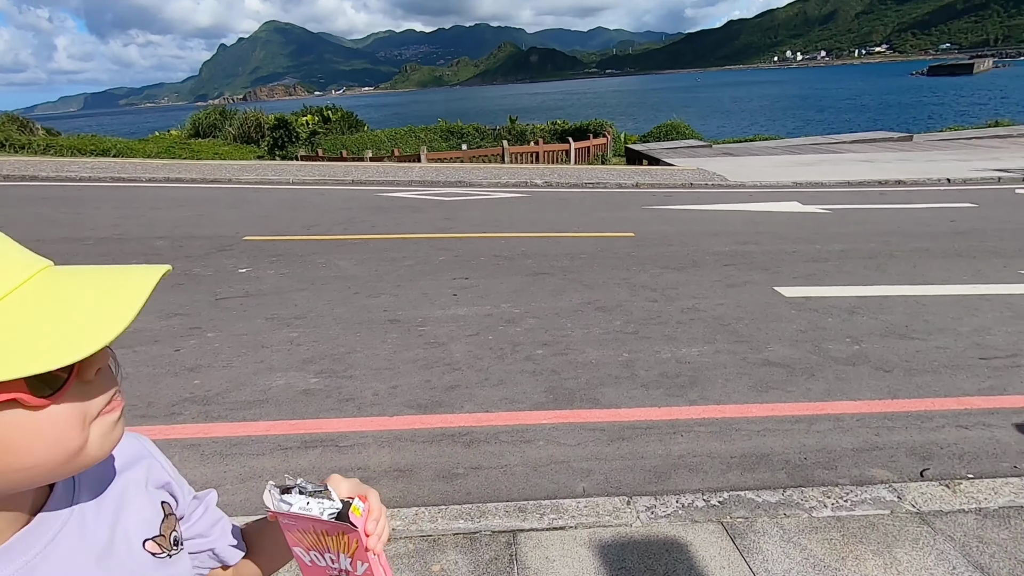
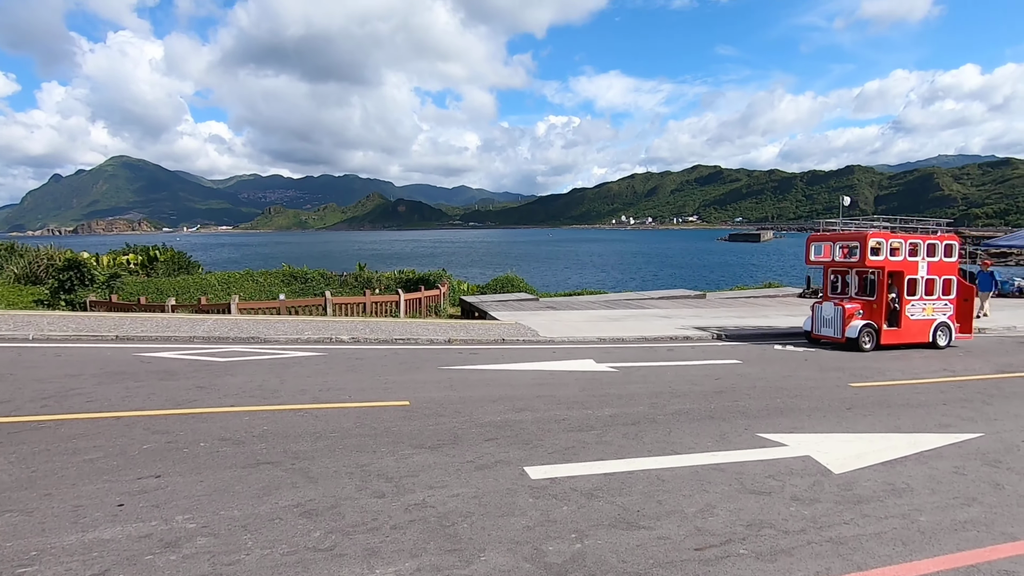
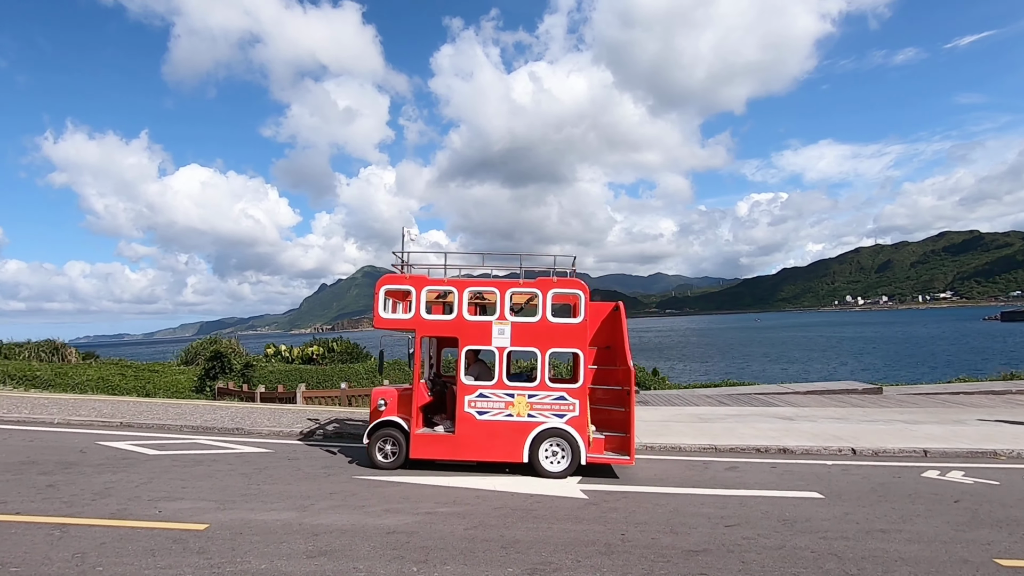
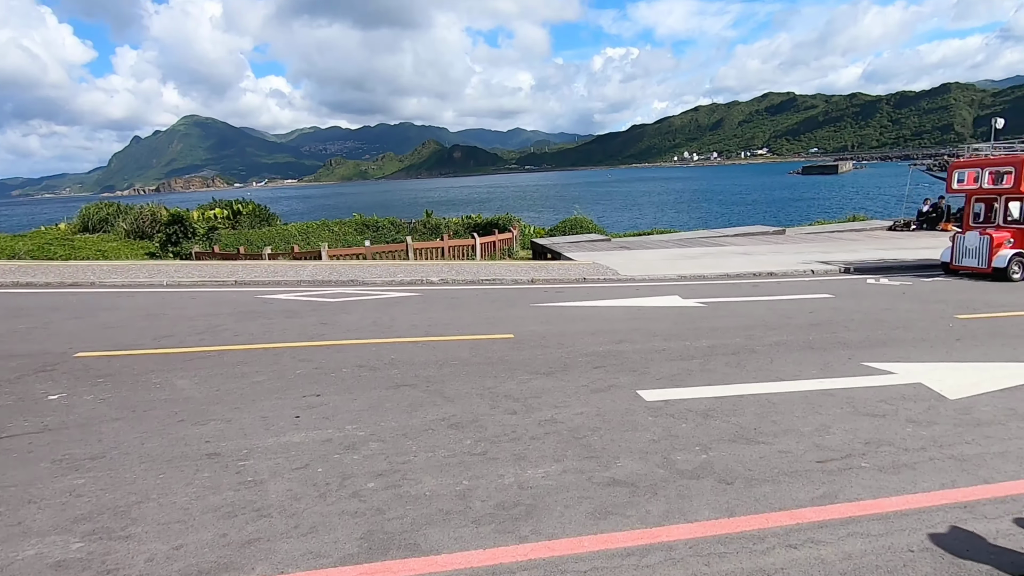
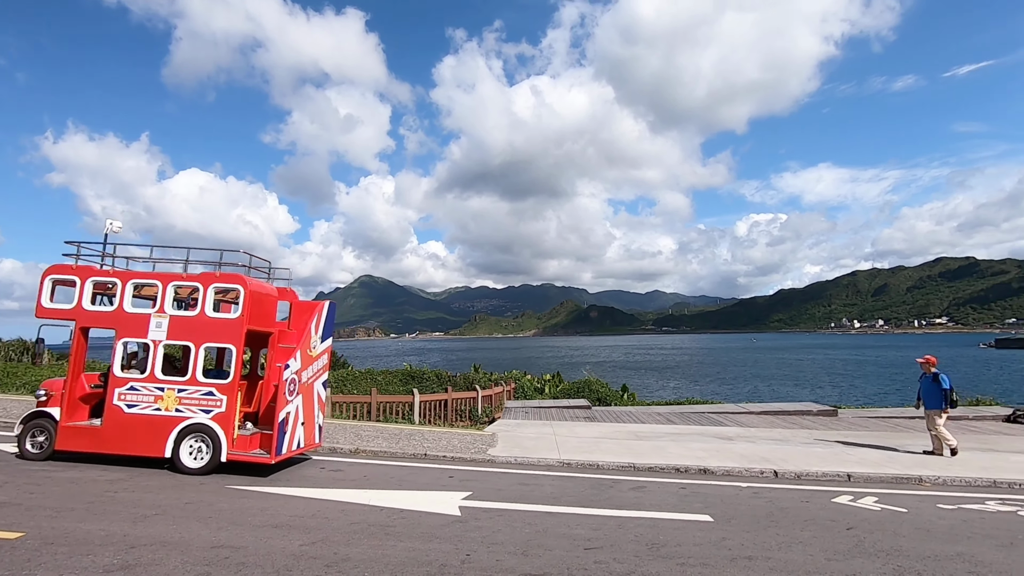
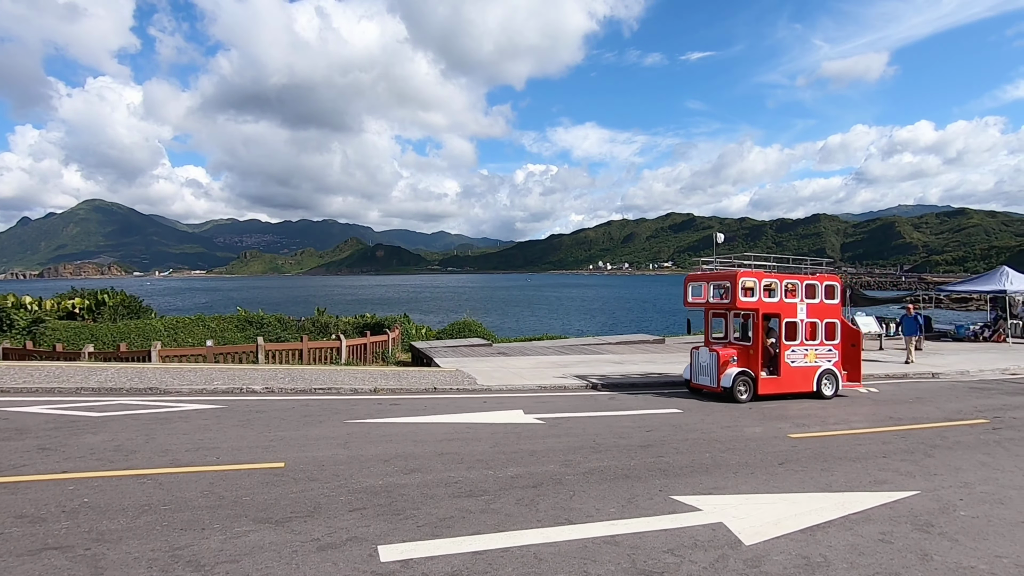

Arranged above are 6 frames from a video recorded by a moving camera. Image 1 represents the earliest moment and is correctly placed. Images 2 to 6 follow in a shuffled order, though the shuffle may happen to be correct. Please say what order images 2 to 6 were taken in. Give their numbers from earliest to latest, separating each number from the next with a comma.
4, 2, 6, 3, 5
